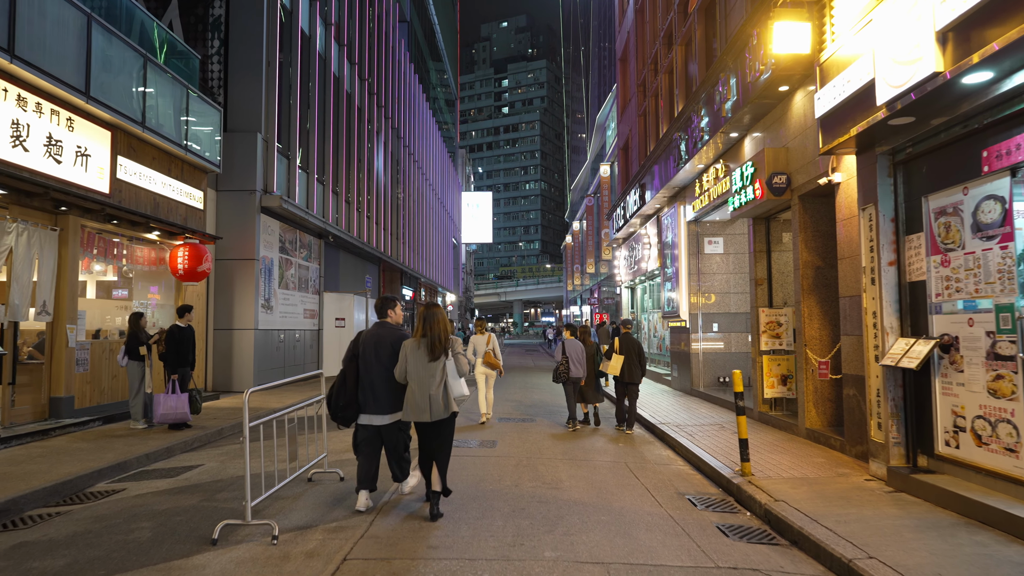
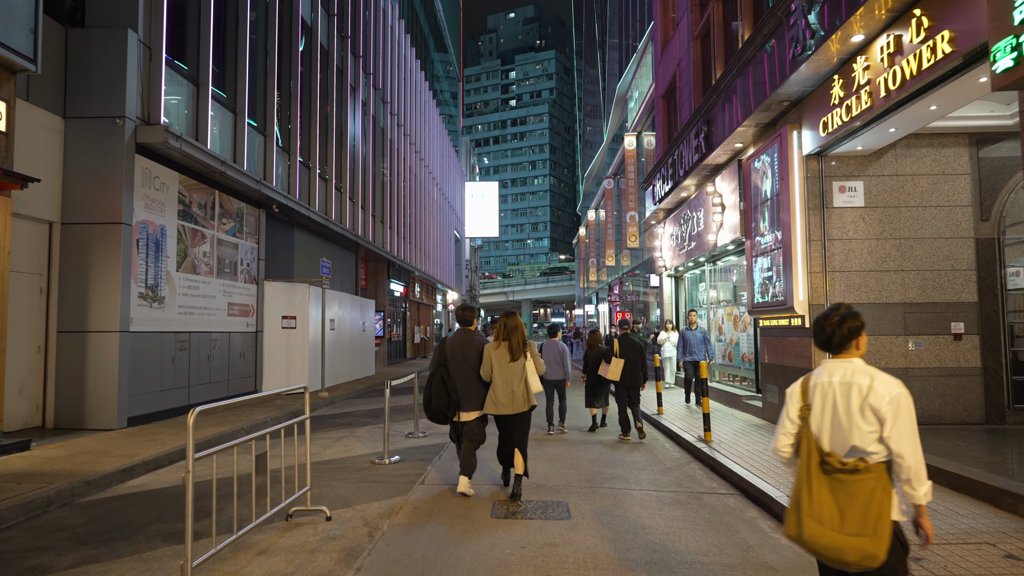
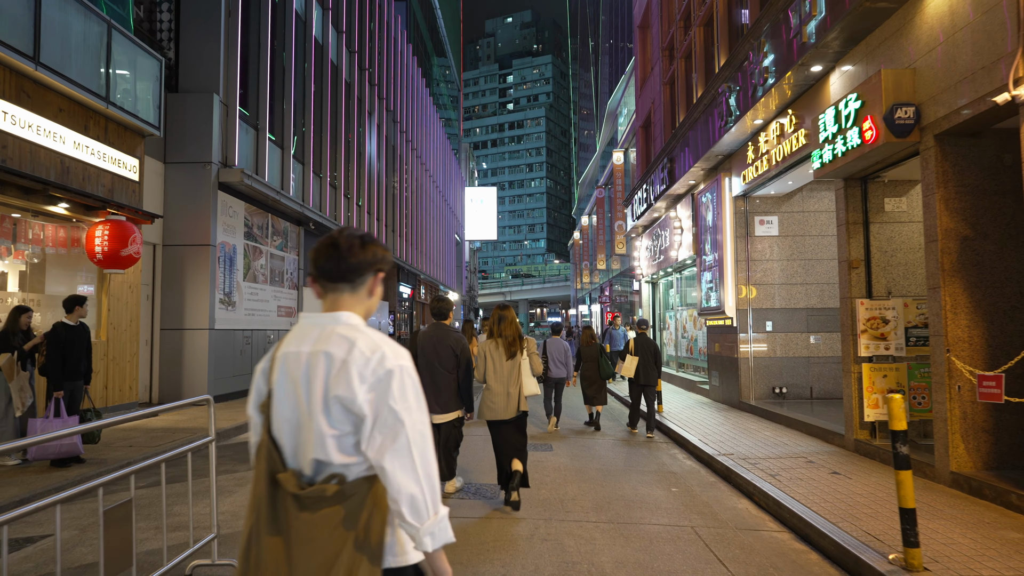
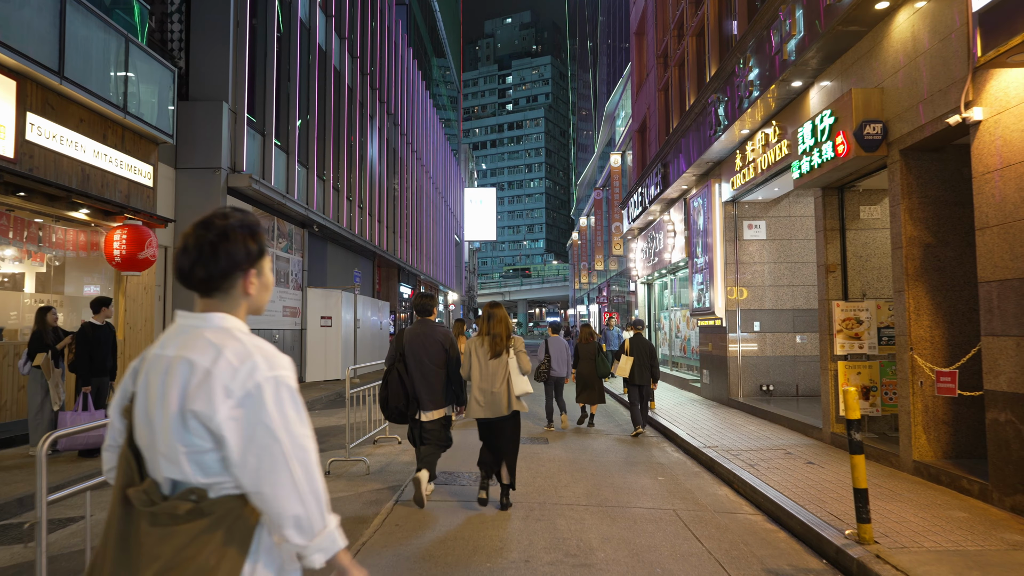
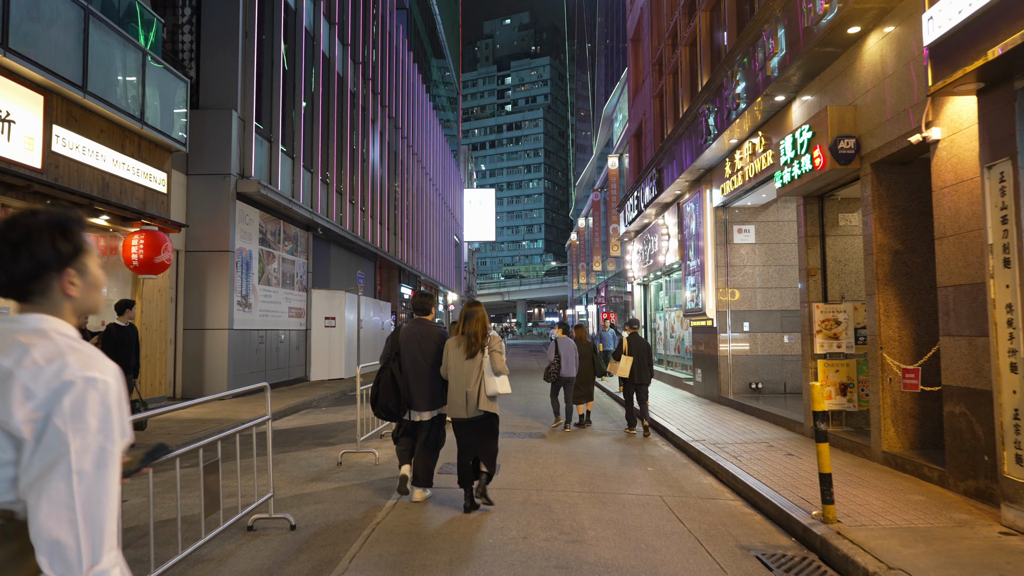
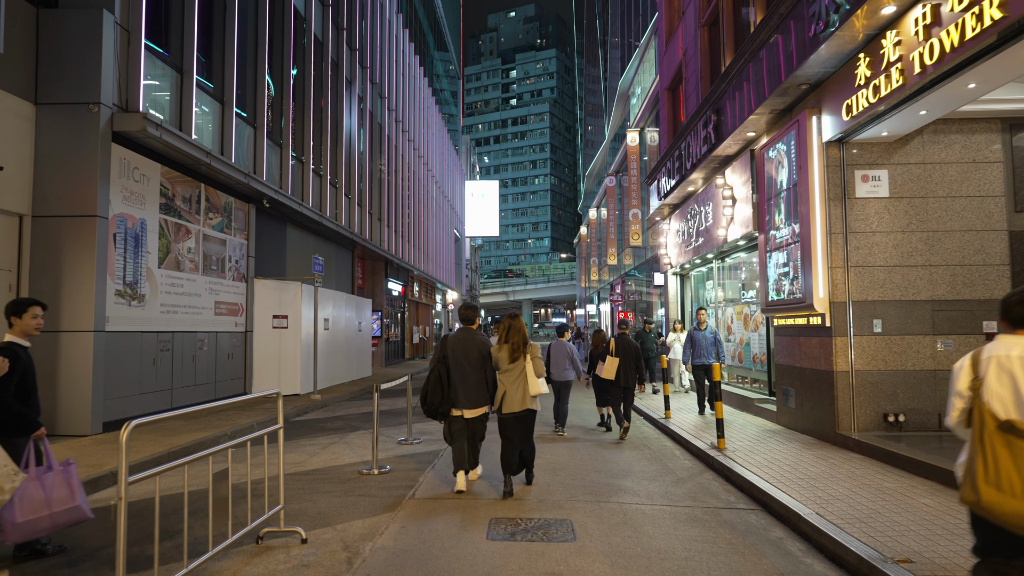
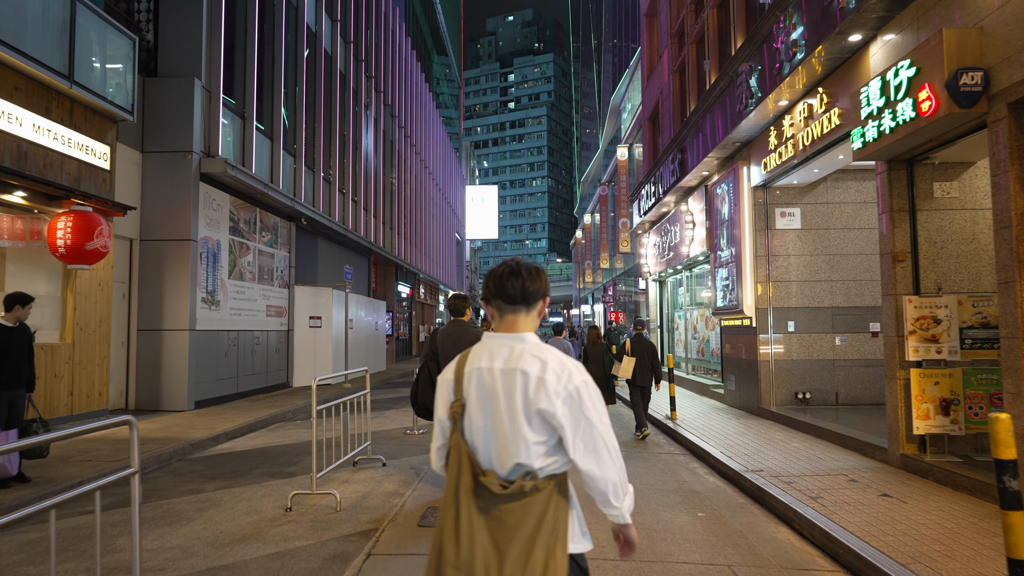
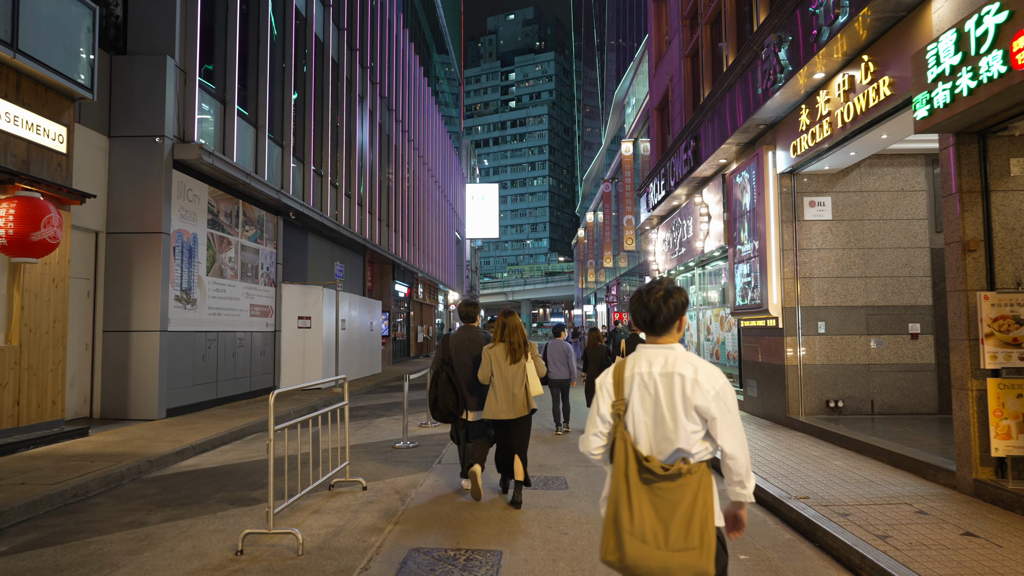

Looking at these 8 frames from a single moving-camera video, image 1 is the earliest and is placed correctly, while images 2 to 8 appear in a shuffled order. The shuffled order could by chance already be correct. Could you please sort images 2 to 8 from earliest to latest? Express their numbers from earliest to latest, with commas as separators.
5, 4, 3, 7, 8, 2, 6
